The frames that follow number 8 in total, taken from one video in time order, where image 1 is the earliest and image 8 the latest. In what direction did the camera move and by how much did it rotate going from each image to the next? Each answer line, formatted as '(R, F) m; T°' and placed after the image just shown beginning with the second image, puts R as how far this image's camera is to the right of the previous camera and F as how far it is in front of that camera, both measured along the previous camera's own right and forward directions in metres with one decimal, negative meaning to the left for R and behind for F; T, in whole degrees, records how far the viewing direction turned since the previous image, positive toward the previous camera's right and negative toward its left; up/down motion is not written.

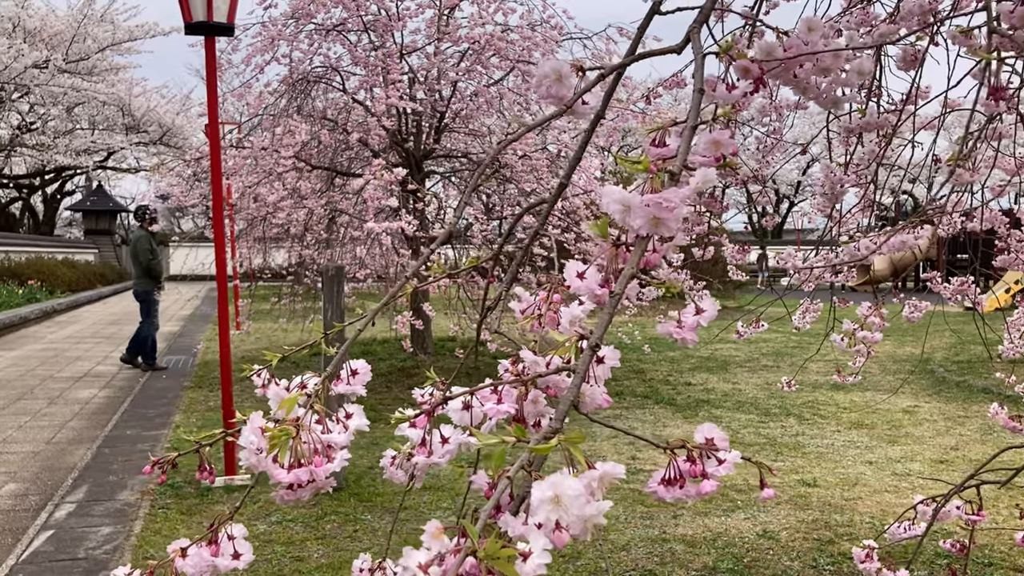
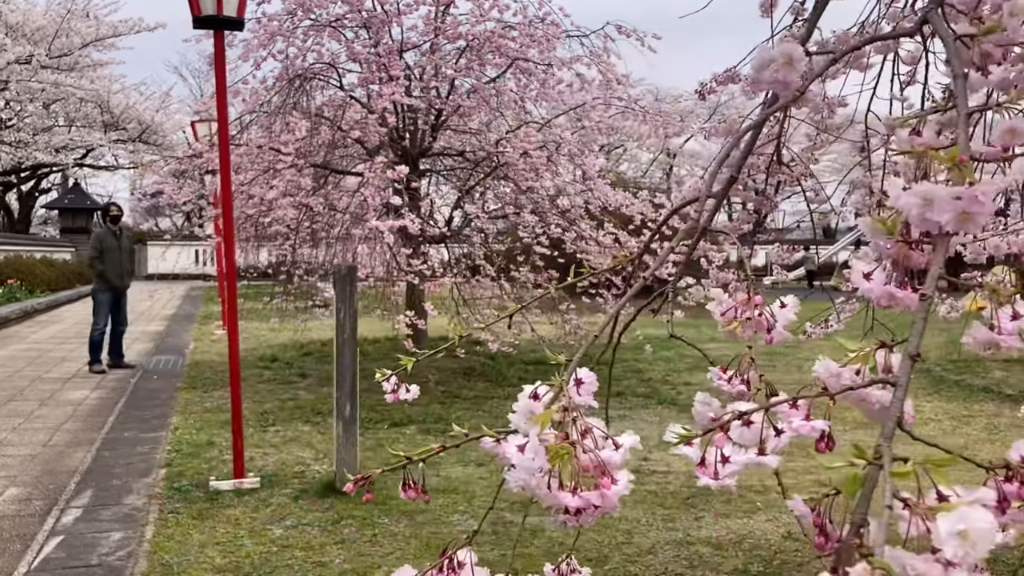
(-0.1, 0.0) m; +1°
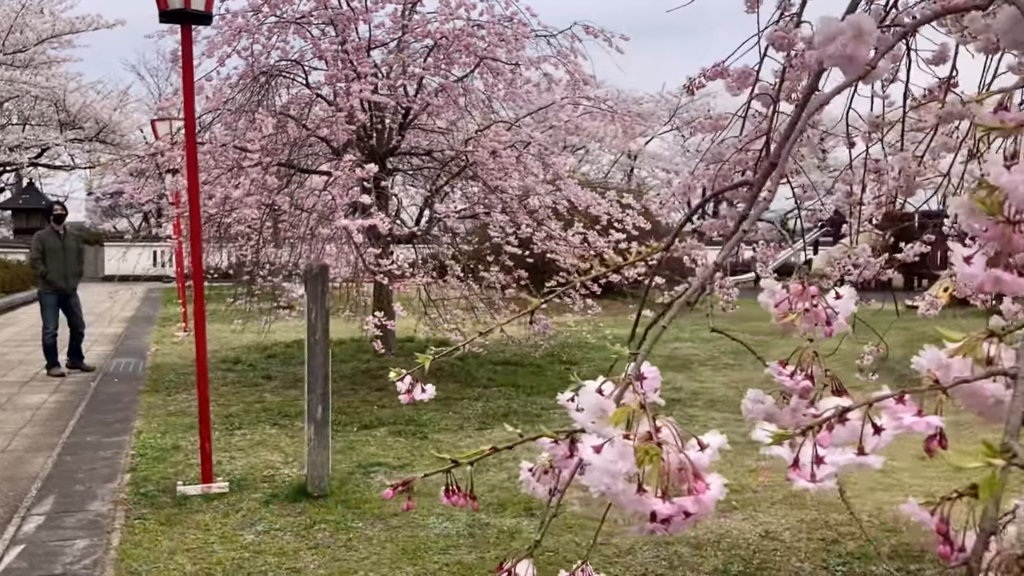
(0.0, 0.0) m; +2°
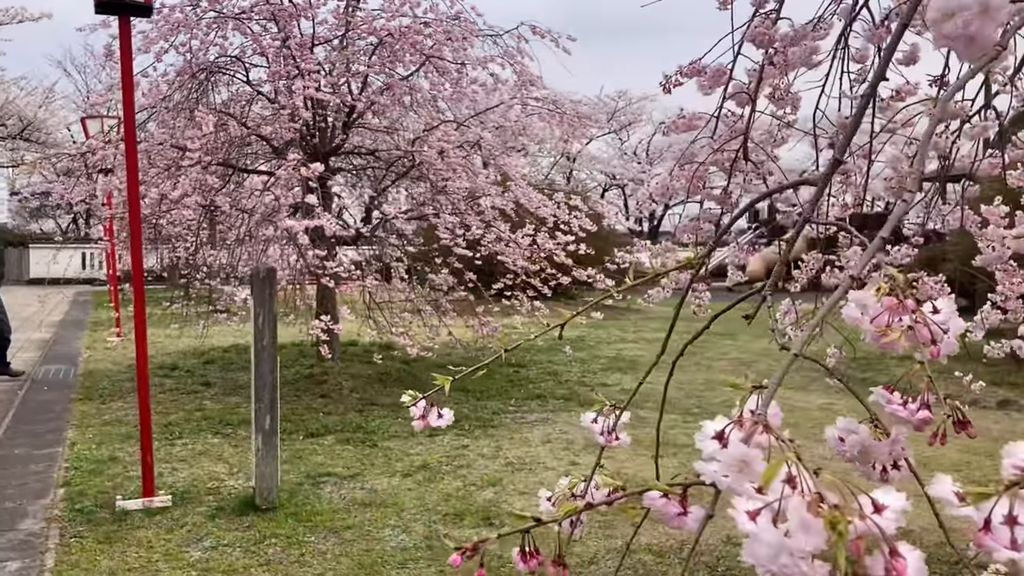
(-0.1, +0.1) m; +4°
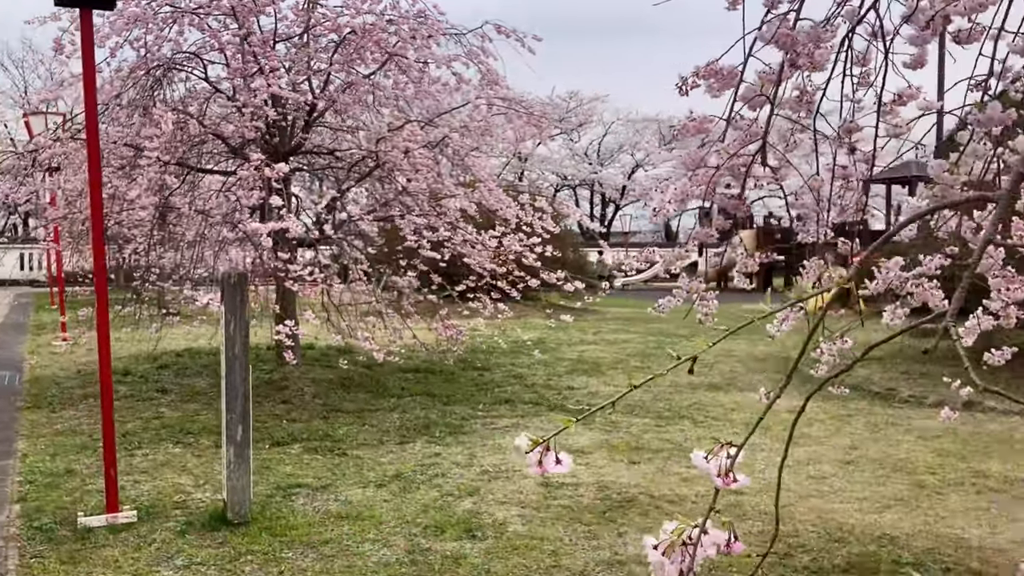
(-0.1, +0.1) m; +3°
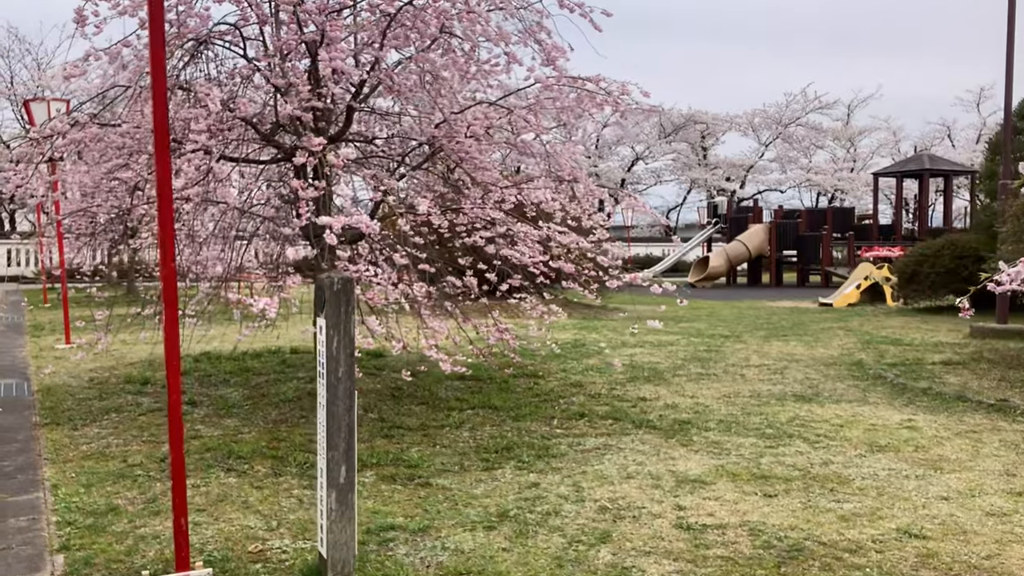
(-0.5, +0.6) m; +1°
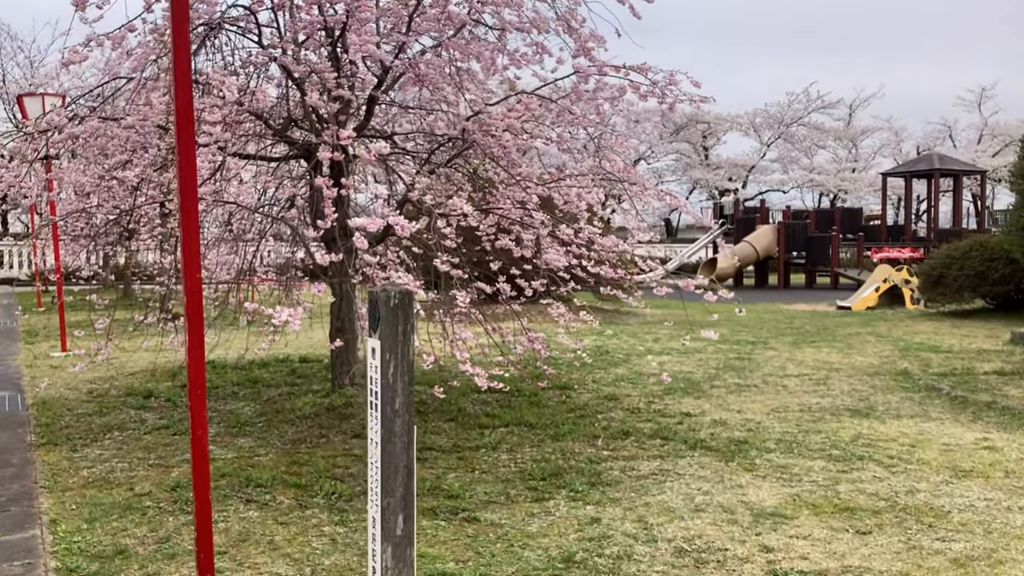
(-0.2, +0.4) m; 0°
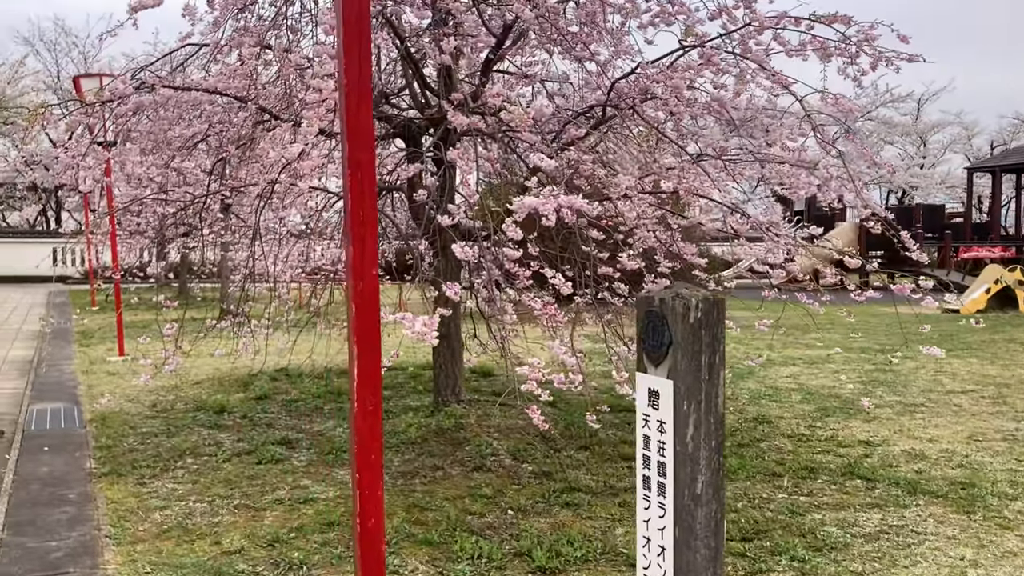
(-0.5, +0.8) m; -3°
